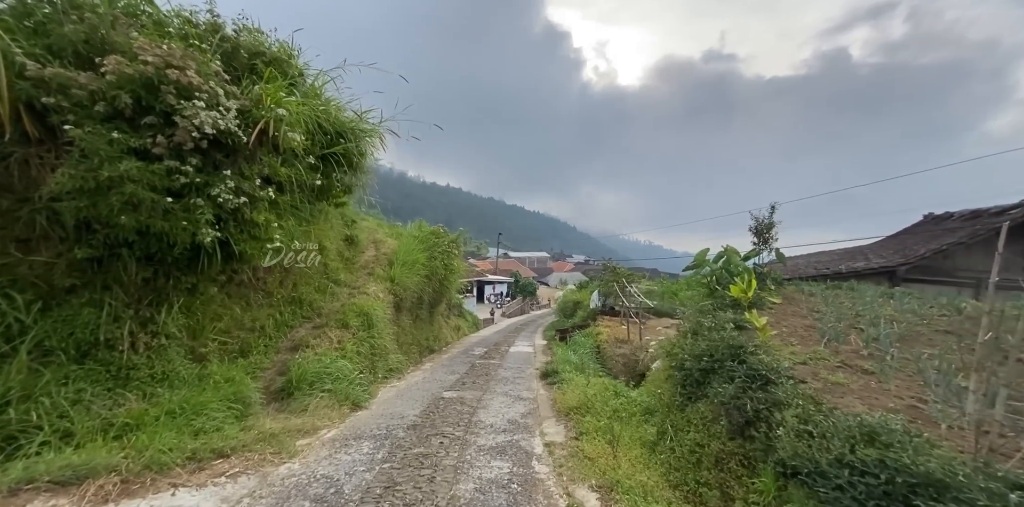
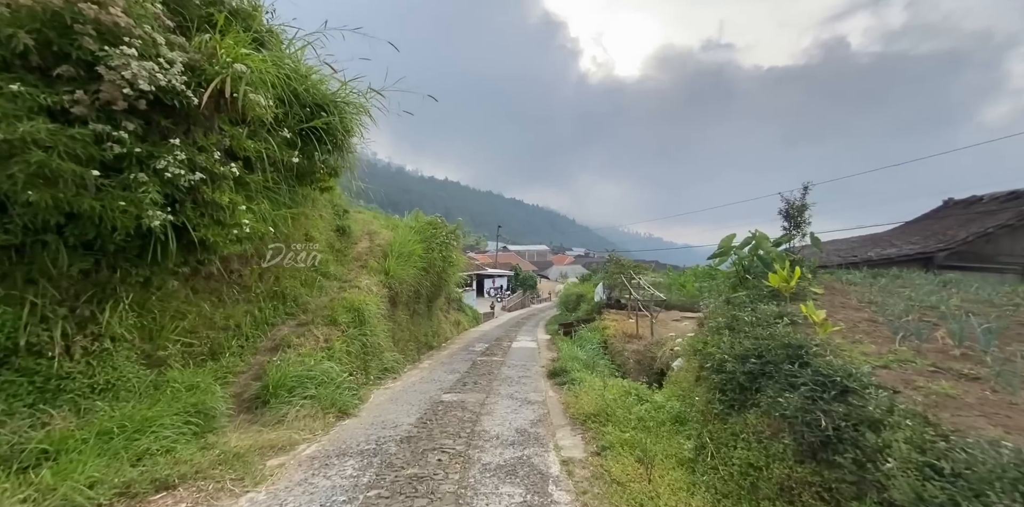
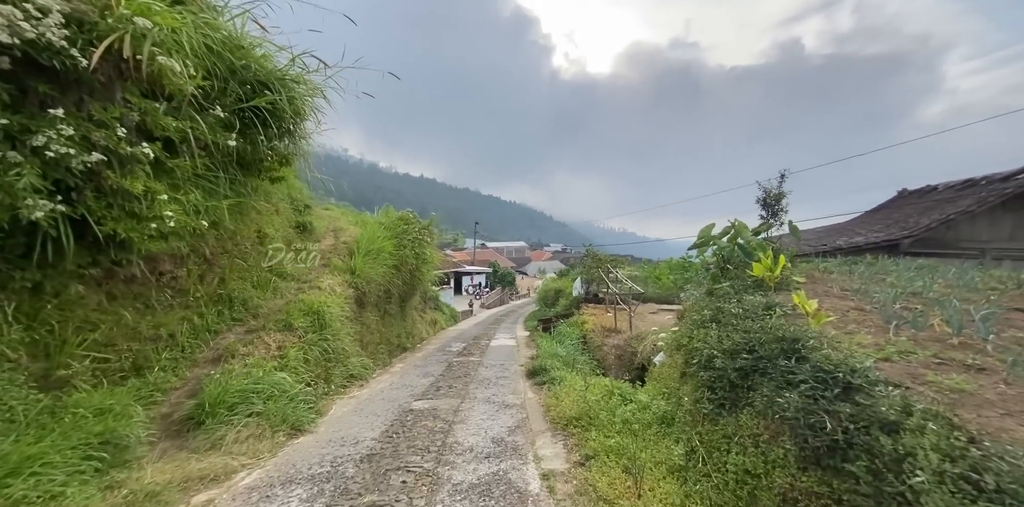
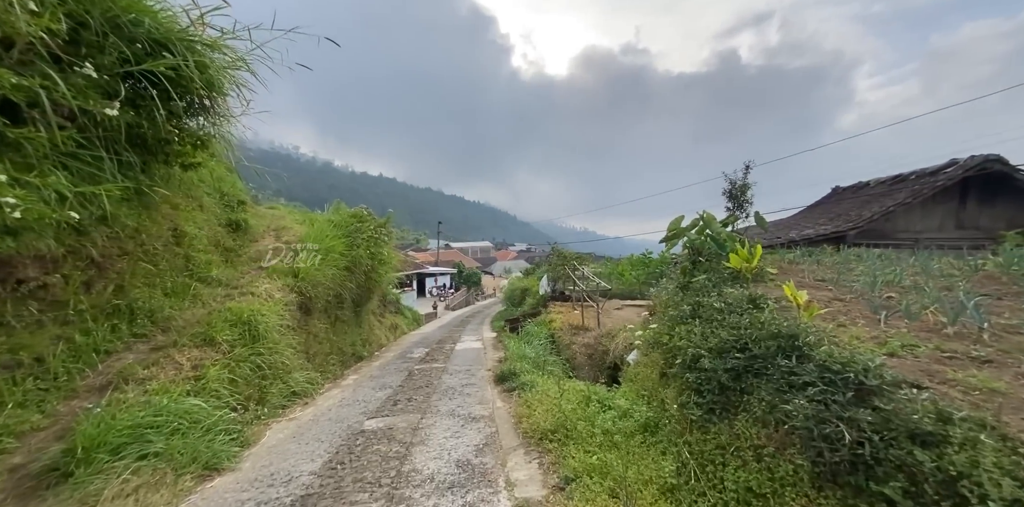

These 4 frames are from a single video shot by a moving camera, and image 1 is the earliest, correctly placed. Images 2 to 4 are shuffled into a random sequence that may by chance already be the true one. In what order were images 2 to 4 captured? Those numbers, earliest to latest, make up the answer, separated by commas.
2, 3, 4
